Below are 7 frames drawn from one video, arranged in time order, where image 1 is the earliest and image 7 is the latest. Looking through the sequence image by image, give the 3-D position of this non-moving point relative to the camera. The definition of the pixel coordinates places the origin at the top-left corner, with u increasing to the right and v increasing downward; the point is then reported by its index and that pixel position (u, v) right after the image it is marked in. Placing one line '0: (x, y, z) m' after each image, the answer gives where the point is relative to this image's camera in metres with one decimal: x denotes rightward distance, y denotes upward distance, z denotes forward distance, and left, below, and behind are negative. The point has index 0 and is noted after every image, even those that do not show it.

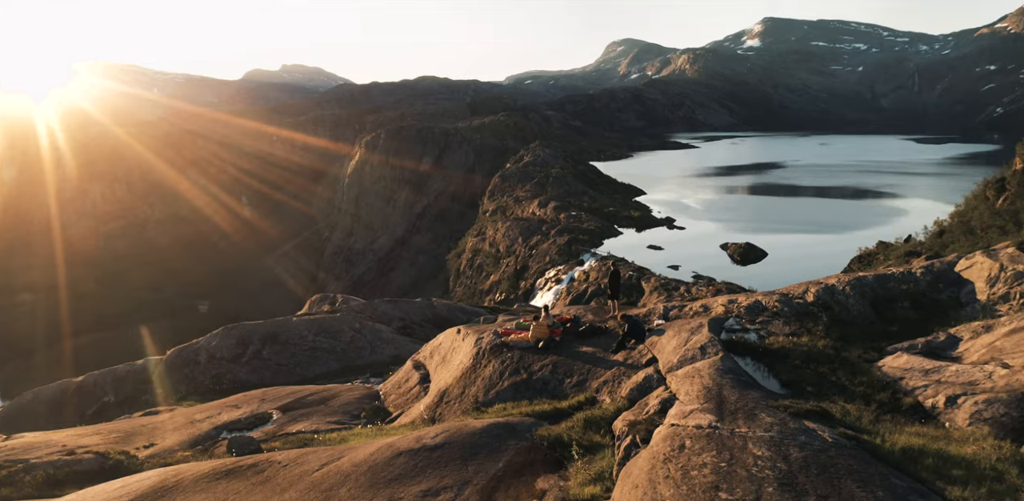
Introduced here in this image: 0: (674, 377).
0: (+2.6, -2.0, +11.0) m
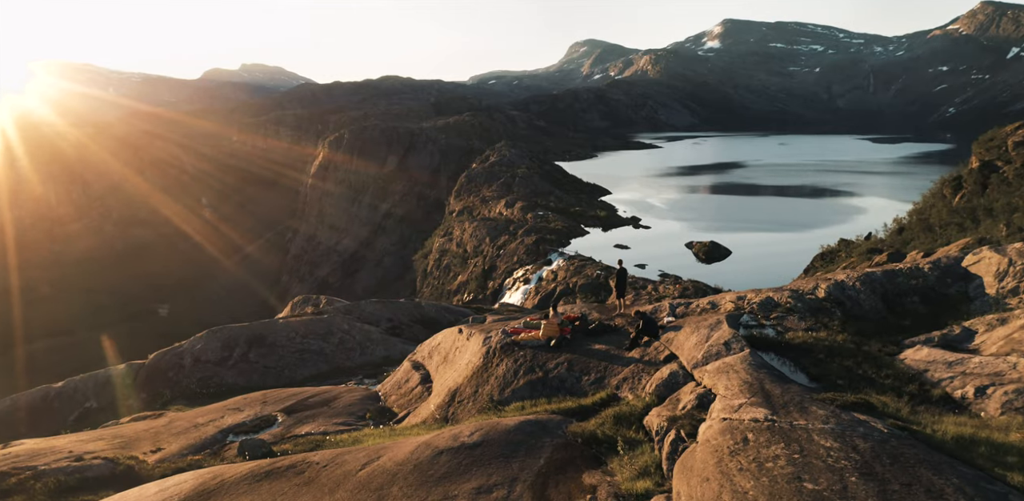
0: (+3.2, -2.0, +11.1) m
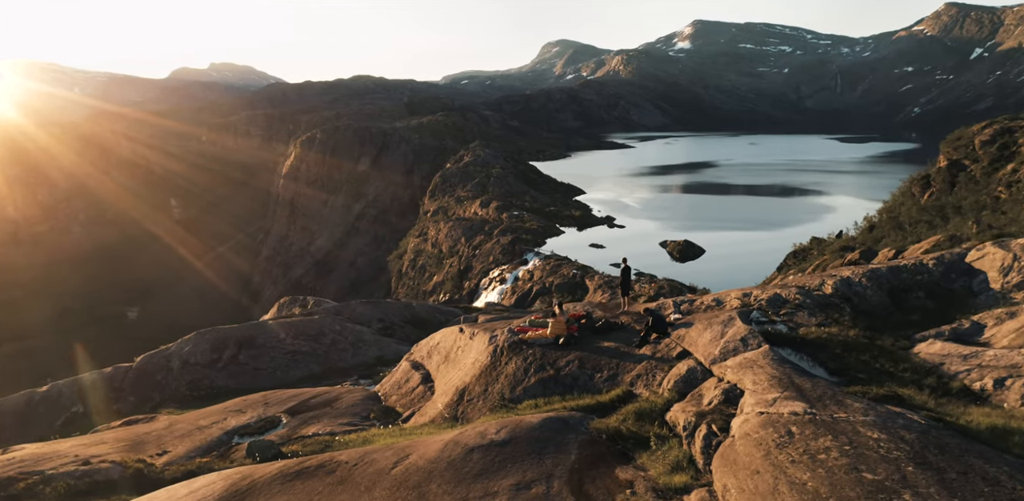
0: (+3.5, -1.9, +11.2) m
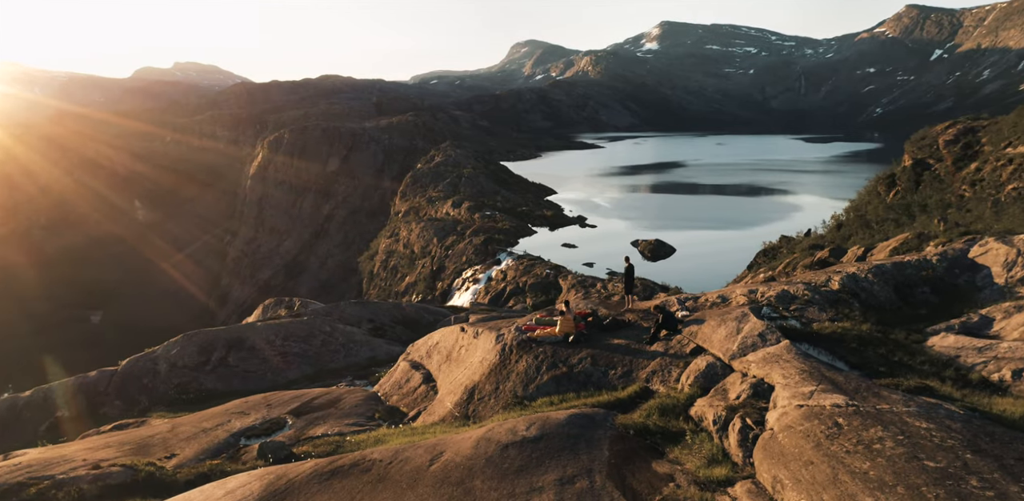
0: (+4.0, -1.9, +11.3) m
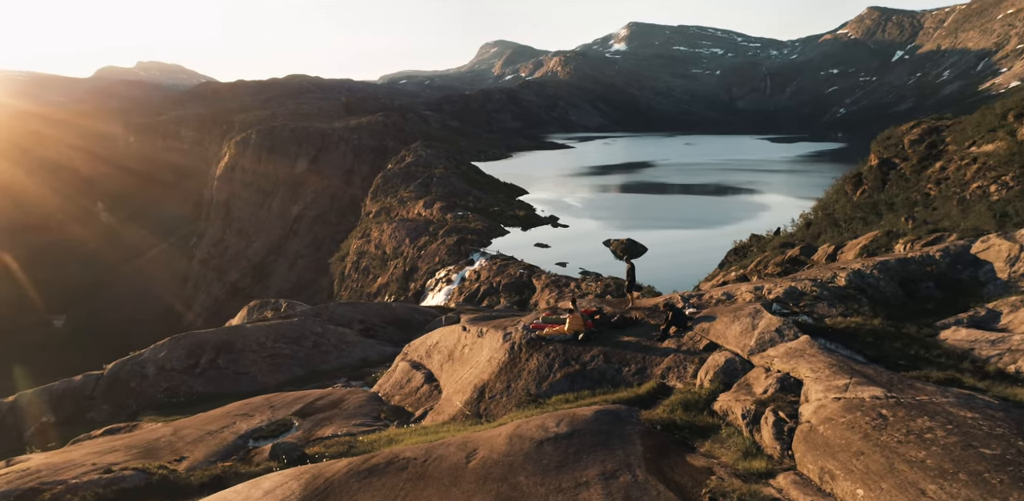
0: (+4.4, -1.8, +11.5) m
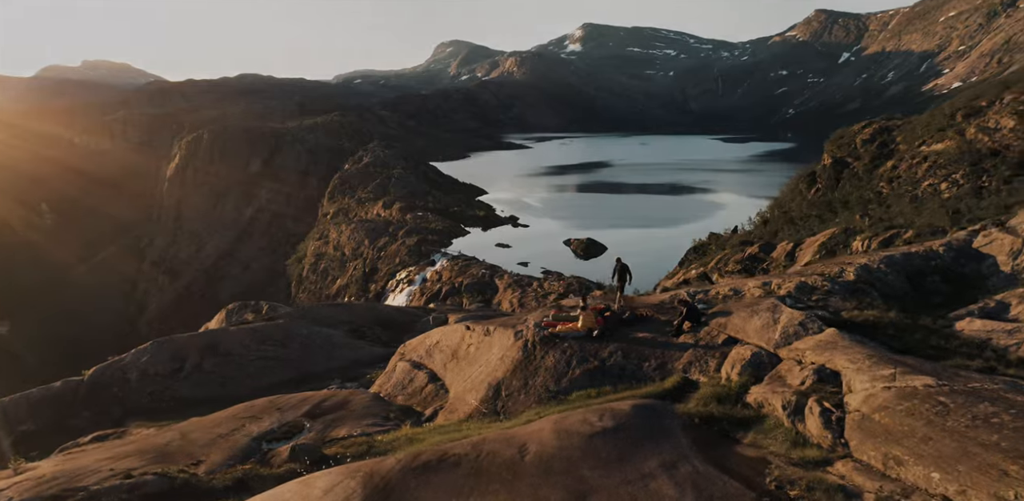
0: (+5.0, -1.7, +11.8) m
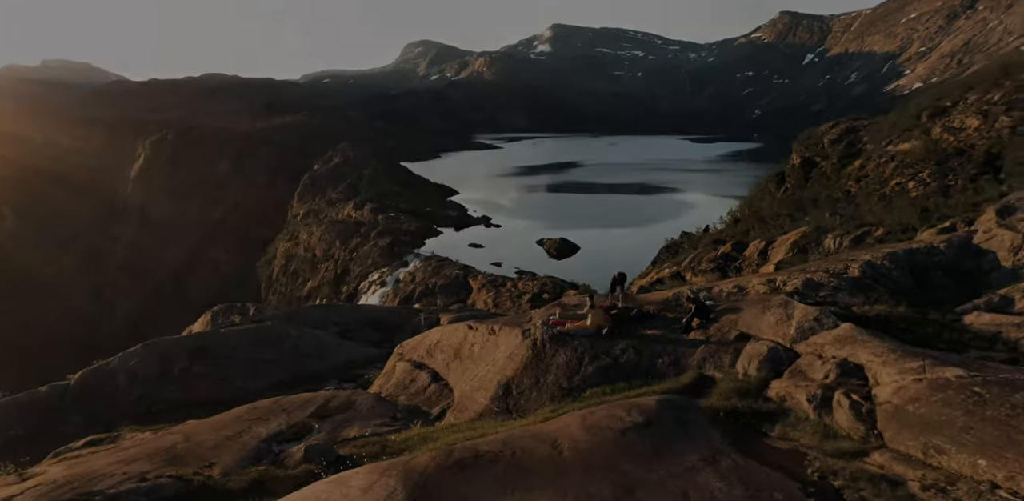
0: (+5.5, -1.7, +12.1) m
